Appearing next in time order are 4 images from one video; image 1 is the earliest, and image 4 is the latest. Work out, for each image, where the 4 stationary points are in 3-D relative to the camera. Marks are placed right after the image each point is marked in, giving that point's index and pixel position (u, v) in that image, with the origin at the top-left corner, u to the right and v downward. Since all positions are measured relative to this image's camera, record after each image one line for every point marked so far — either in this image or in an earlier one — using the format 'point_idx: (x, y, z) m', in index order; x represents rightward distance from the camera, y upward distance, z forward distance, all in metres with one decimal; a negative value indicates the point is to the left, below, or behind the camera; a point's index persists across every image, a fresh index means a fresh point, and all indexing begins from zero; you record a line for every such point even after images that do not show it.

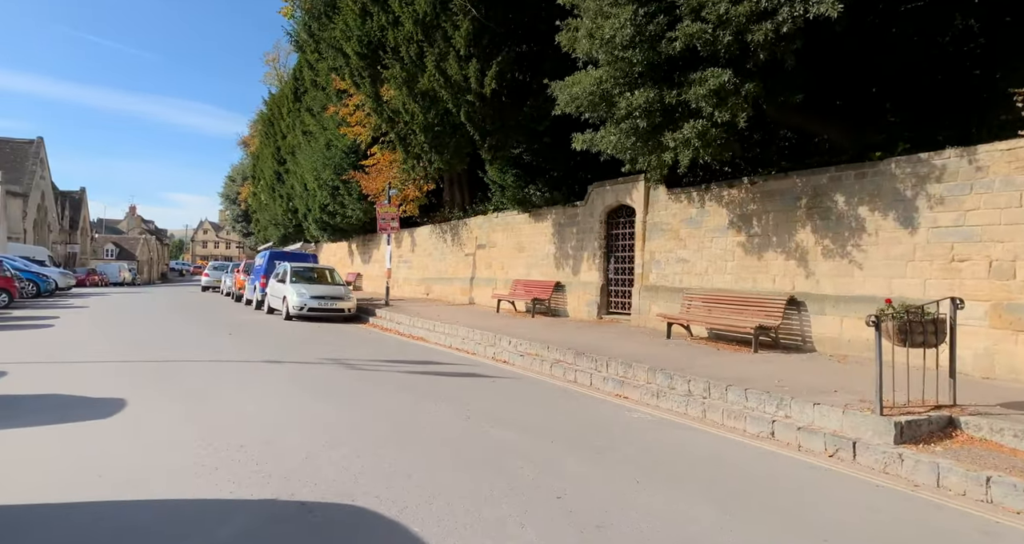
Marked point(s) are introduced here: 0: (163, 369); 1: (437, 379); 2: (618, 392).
0: (-5.2, -1.5, +10.4) m
1: (-1.0, -1.5, +9.6) m
2: (+1.3, -1.5, +8.6) m
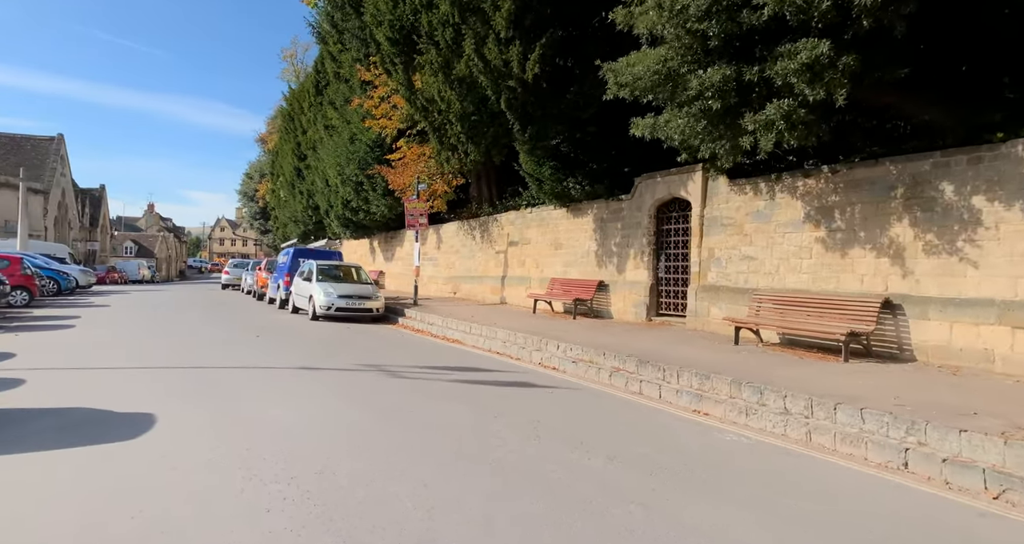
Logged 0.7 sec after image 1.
0: (-4.4, -1.5, +9.6) m
1: (-0.3, -1.5, +8.7) m
2: (+2.0, -1.5, +7.6) m
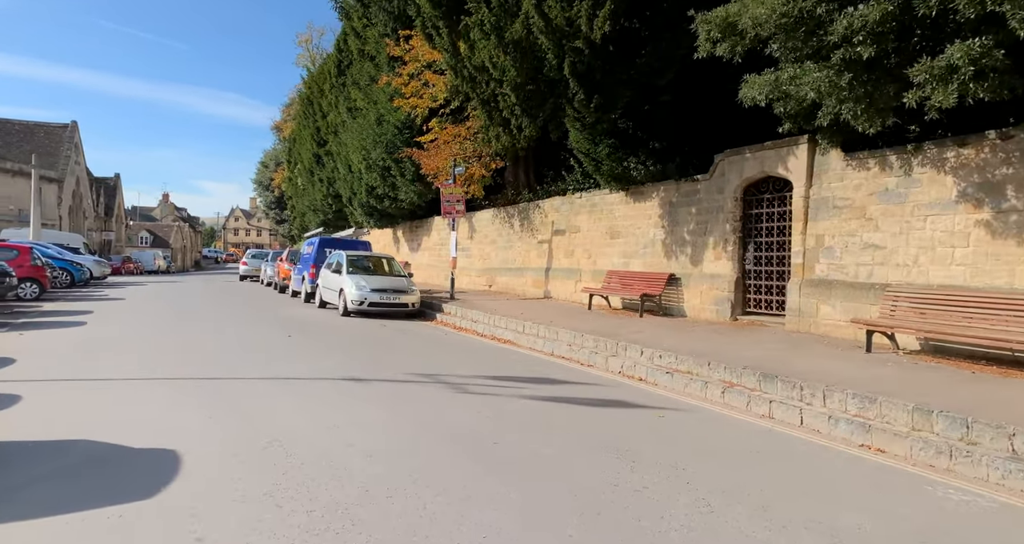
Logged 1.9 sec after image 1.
0: (-3.4, -1.4, +8.0) m
1: (+0.7, -1.4, +7.0) m
2: (+3.0, -1.4, +5.8) m
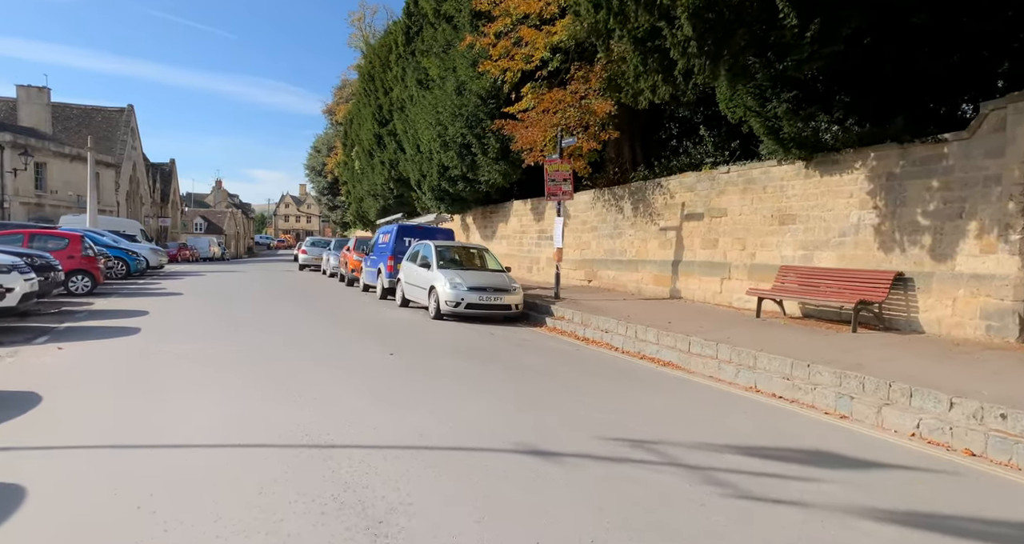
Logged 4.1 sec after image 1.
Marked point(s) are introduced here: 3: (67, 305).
0: (-1.4, -1.4, +4.9) m
1: (+2.6, -1.5, +3.6) m
2: (+4.8, -1.6, +2.3) m
3: (-10.9, -0.8, +16.6) m
